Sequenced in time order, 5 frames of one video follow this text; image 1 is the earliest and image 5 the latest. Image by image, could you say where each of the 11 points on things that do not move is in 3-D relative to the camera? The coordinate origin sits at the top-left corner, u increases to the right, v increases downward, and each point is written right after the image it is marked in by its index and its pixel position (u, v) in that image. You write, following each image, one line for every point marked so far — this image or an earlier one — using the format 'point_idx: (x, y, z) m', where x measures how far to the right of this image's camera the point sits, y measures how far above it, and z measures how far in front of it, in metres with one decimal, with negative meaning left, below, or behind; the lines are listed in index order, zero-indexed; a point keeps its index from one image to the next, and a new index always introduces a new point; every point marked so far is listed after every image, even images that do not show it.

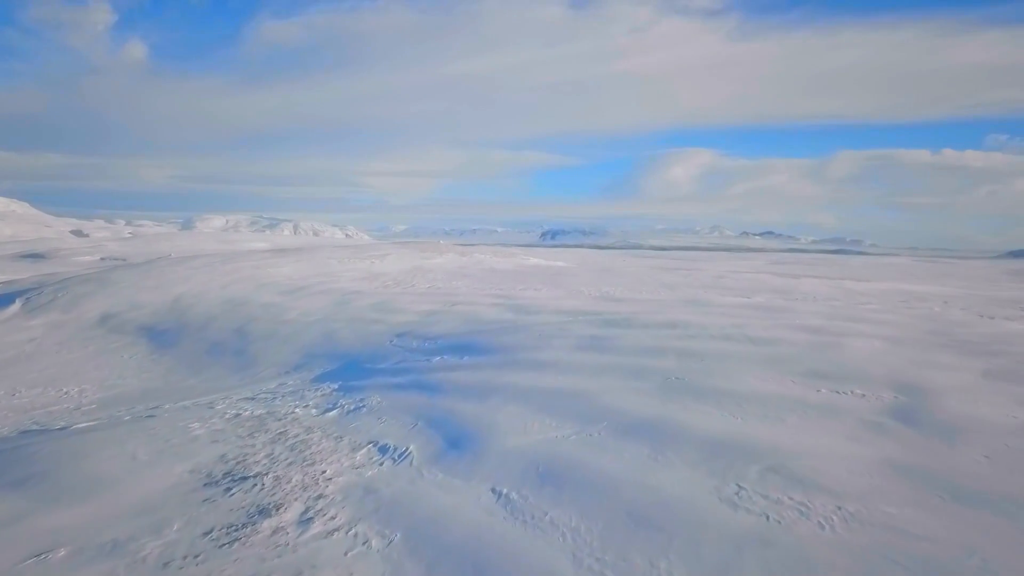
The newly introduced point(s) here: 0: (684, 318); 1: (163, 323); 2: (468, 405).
0: (+3.7, -0.7, +13.4) m
1: (-11.1, -1.1, +19.8) m
2: (-0.6, -1.5, +8.2) m
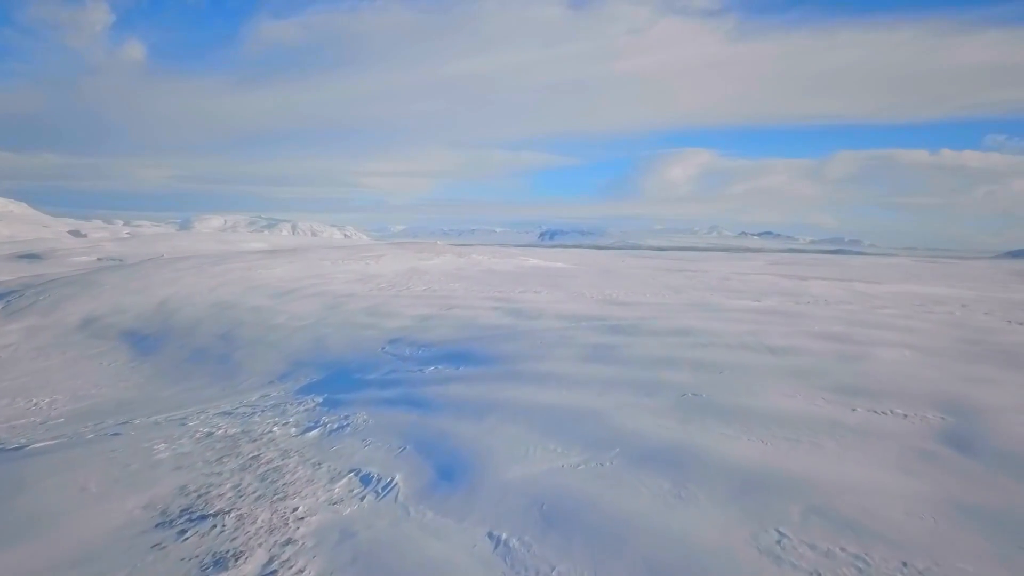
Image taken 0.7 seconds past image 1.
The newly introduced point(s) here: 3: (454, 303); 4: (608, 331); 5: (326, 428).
0: (+3.7, -0.7, +12.6) m
1: (-11.1, -1.2, +19.0) m
2: (-0.6, -1.6, +7.4) m
3: (-1.8, -0.5, +19.2) m
4: (+1.9, -0.9, +12.1) m
5: (-2.4, -1.8, +8.1) m
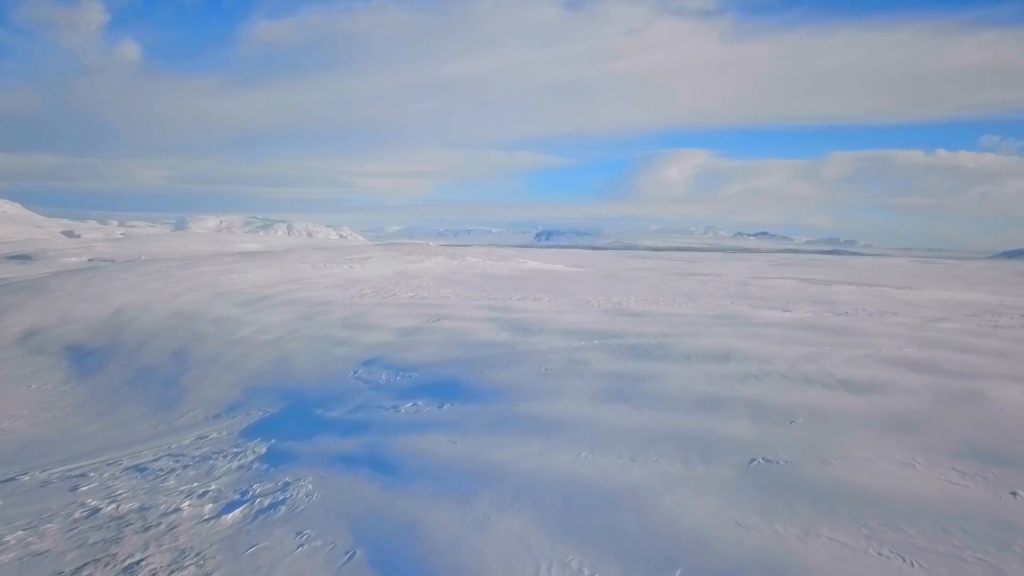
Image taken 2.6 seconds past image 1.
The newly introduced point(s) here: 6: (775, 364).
0: (+3.7, -0.9, +10.4) m
1: (-11.2, -1.4, +16.7) m
2: (-0.6, -1.8, +5.2) m
3: (-1.8, -0.7, +16.9) m
4: (+1.8, -1.1, +9.8) m
5: (-2.4, -2.0, +5.8) m
6: (+3.7, -1.1, +8.9) m
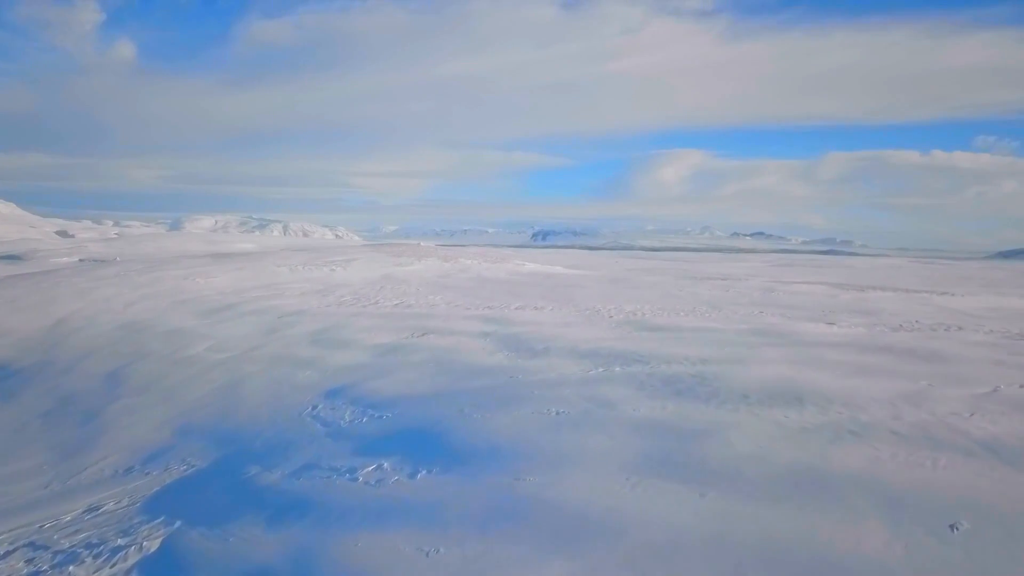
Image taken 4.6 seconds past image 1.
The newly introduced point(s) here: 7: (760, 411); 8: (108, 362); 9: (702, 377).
0: (+3.7, -1.1, +8.0) m
1: (-11.3, -1.6, +14.3) m
2: (-0.6, -2.0, +2.8) m
3: (-1.9, -0.9, +14.6) m
4: (+1.8, -1.3, +7.5) m
5: (-2.4, -2.2, +3.5) m
6: (+3.7, -1.3, +6.5) m
7: (+2.7, -1.3, +6.7) m
8: (-8.7, -1.6, +13.4) m
9: (+2.5, -1.2, +8.3) m
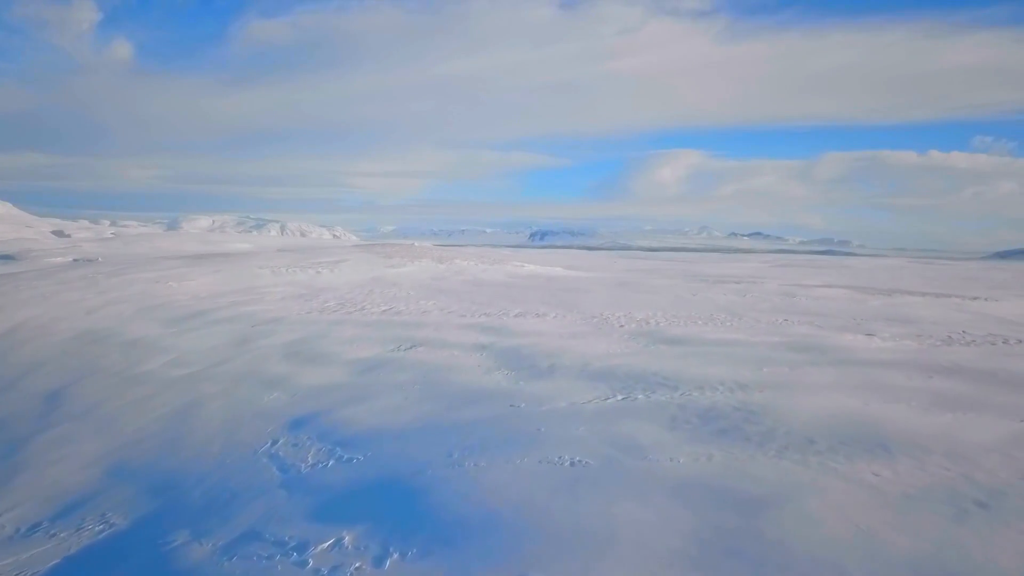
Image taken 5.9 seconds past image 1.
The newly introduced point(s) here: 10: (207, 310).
0: (+3.7, -1.3, +6.5) m
1: (-11.3, -1.8, +12.6) m
2: (-0.5, -2.2, +1.2) m
3: (-1.9, -1.0, +13.0) m
4: (+1.9, -1.4, +5.9) m
5: (-2.4, -2.4, +1.9) m
6: (+3.8, -1.4, +5.0) m
7: (+2.7, -1.4, +5.1) m
8: (-8.7, -1.7, +11.8) m
9: (+2.5, -1.3, +6.7) m
10: (-8.2, -0.6, +16.6) m
